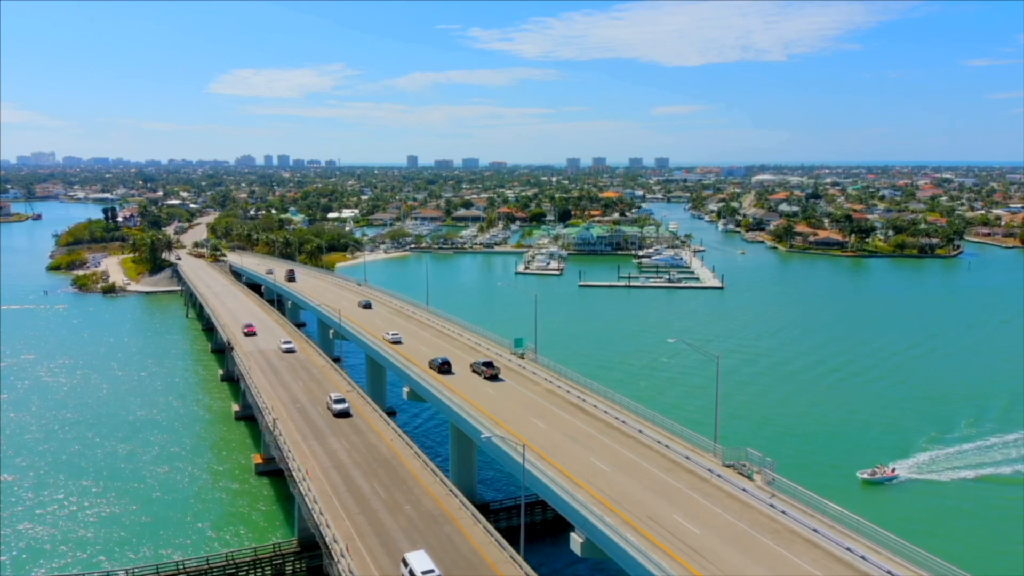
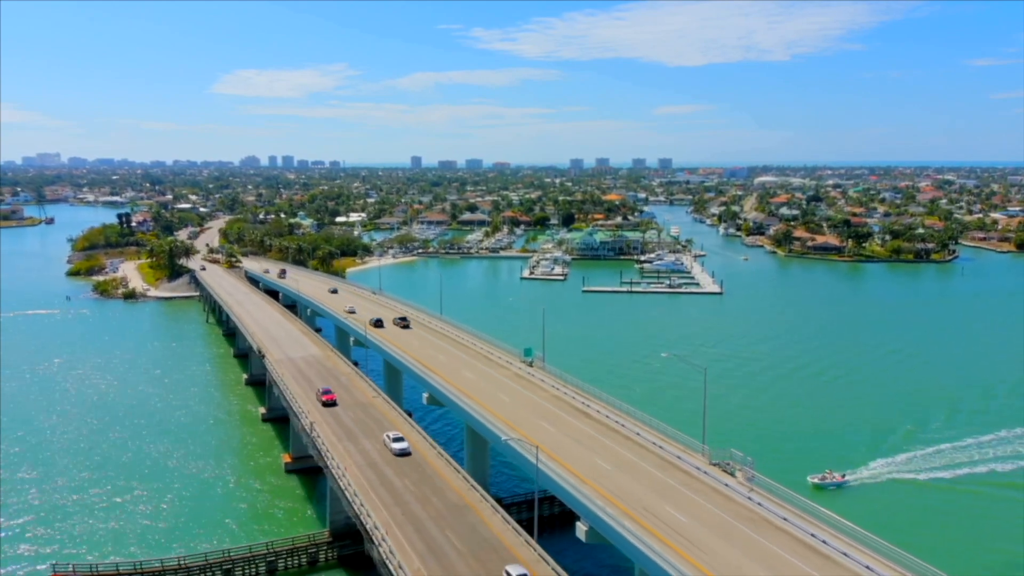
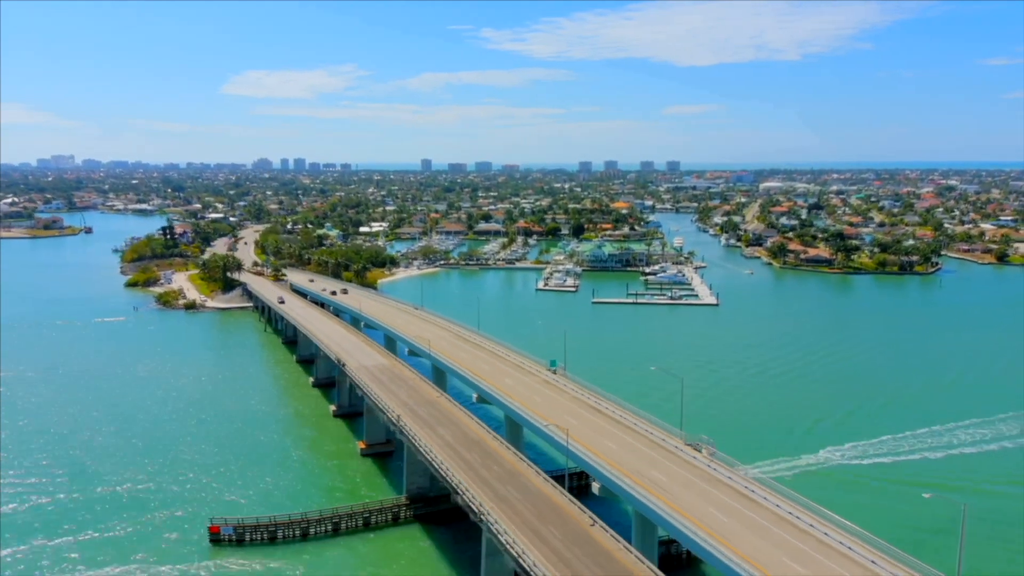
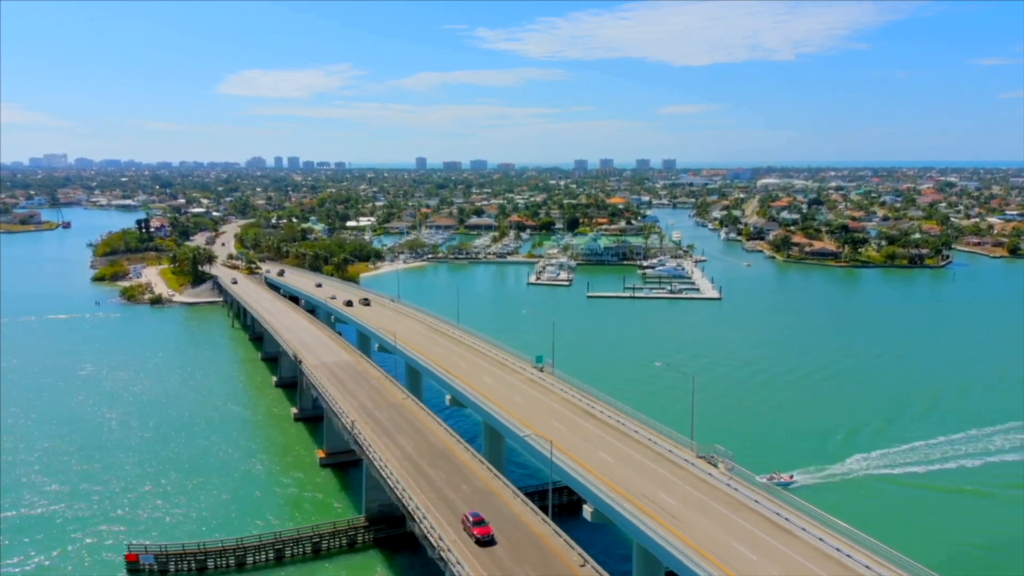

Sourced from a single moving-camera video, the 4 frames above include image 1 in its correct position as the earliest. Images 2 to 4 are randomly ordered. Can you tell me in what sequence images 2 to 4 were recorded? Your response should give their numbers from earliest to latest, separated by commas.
2, 4, 3
